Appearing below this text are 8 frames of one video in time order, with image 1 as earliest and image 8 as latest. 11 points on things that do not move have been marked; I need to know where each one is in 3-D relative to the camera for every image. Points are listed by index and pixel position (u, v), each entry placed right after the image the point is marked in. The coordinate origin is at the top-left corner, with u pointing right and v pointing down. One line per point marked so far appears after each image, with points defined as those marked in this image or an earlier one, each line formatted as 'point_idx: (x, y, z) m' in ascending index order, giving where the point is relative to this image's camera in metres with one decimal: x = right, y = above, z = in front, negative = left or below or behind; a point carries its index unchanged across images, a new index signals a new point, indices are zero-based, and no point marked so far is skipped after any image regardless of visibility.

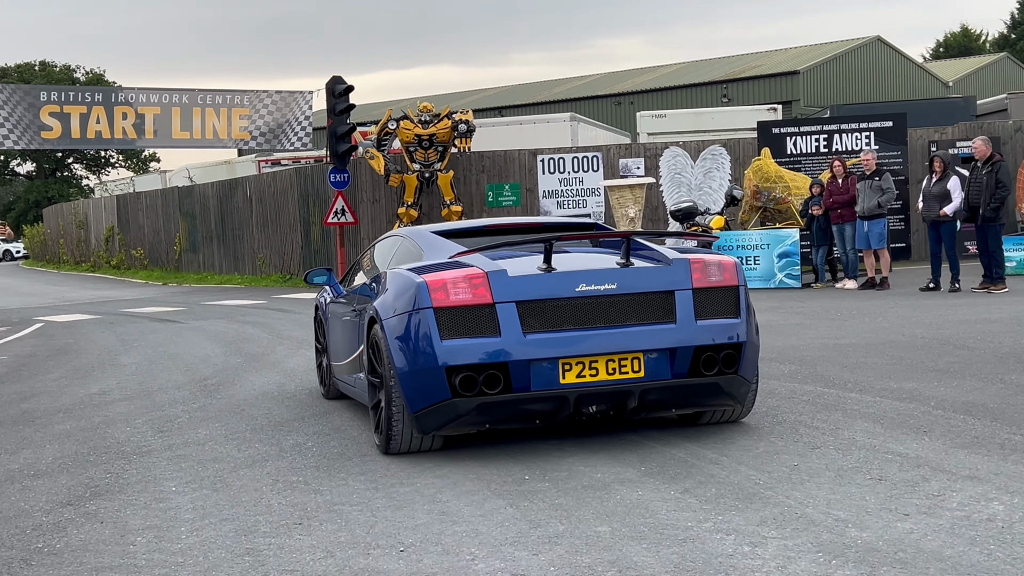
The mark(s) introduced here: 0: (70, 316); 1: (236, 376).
0: (-6.7, -0.3, +18.7) m
1: (-2.6, -0.8, +11.3) m
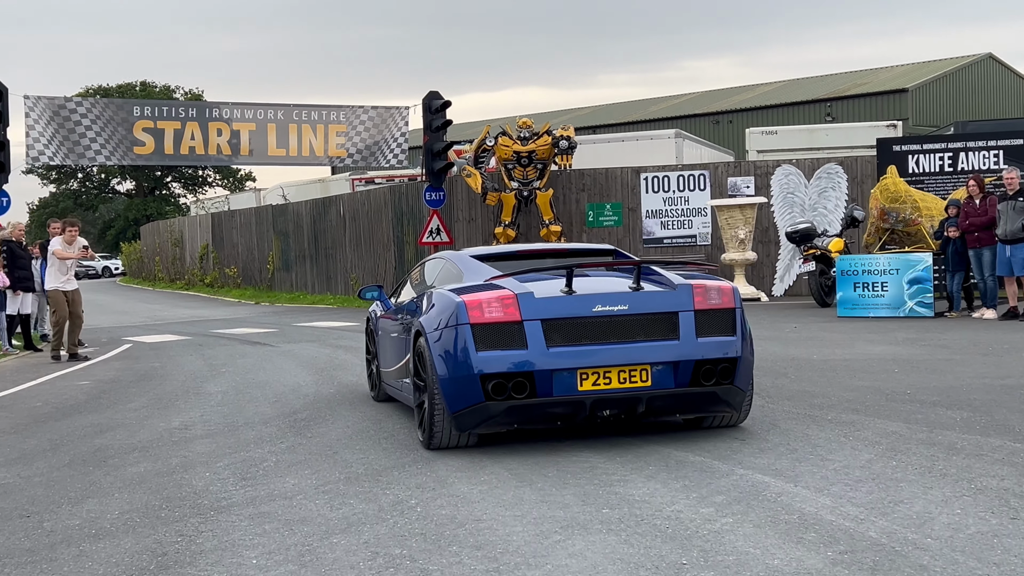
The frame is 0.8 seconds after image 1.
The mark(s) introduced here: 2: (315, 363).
0: (-5.1, -0.6, +18.0) m
1: (-1.6, -1.0, +10.3) m
2: (-2.2, -0.7, +13.7) m
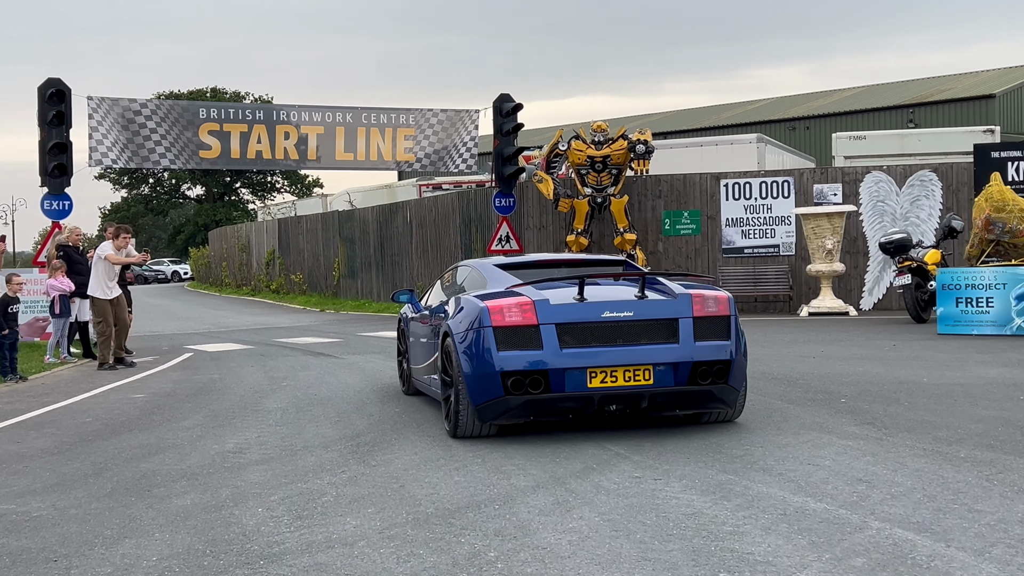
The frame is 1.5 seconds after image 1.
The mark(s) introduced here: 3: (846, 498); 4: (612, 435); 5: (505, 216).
0: (-4.0, -0.7, +17.3) m
1: (-0.9, -1.1, +9.4) m
2: (-1.4, -0.8, +12.9) m
3: (+1.8, -1.1, +6.5) m
4: (+0.7, -1.1, +8.9) m
5: (-0.1, +1.1, +18.8) m
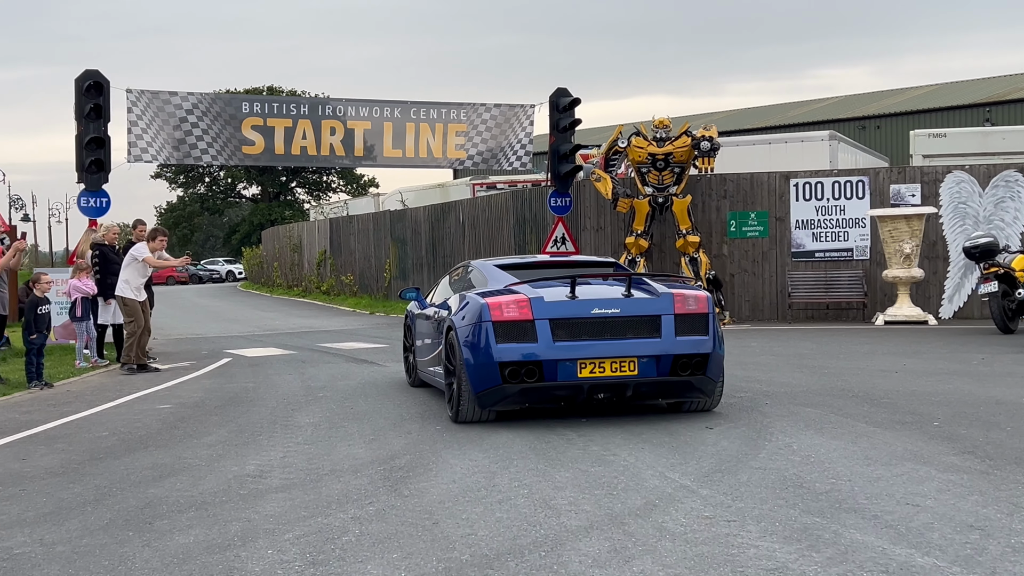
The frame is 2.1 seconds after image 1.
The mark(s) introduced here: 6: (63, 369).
0: (-3.3, -0.7, +16.5) m
1: (-0.5, -1.1, +8.5) m
2: (-0.8, -0.8, +11.9) m
3: (+2.0, -1.2, +5.5) m
4: (+1.1, -1.1, +7.8) m
5: (+0.8, +1.1, +17.9) m
6: (-4.7, -0.9, +12.7) m
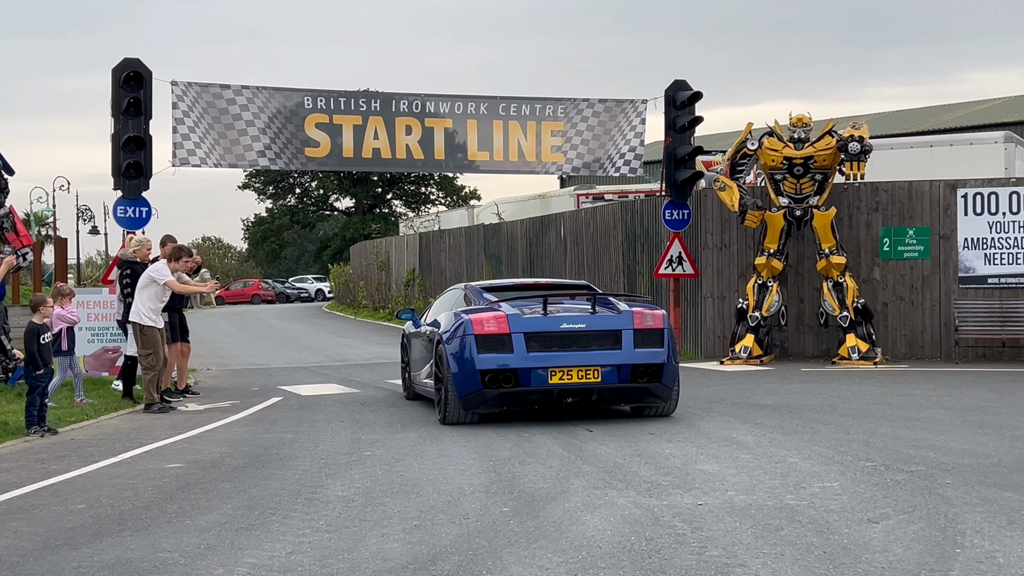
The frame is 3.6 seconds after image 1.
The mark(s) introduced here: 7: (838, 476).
0: (-2.1, -1.0, +14.5) m
1: (-0.1, -1.3, +6.3) m
2: (-0.1, -1.1, +9.7) m
3: (+2.2, -1.4, +3.0) m
4: (+1.4, -1.3, +5.4) m
5: (+2.1, +0.7, +15.5) m
6: (-3.8, -1.1, +10.8) m
7: (+2.1, -1.2, +7.9) m
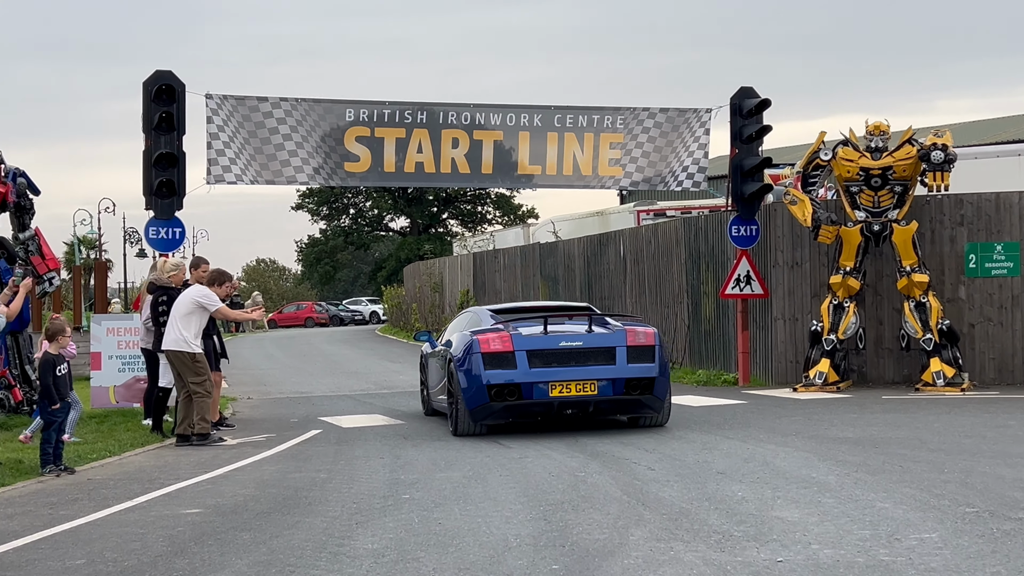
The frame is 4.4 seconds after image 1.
0: (-1.5, -1.3, +13.6) m
1: (+0.1, -1.5, +5.3) m
2: (+0.3, -1.3, +8.8) m
3: (+2.2, -1.4, +2.0) m
4: (+1.6, -1.4, +4.4) m
5: (+2.7, +0.5, +14.5) m
6: (-3.4, -1.3, +10.1) m
7: (+2.4, -1.3, +6.9) m
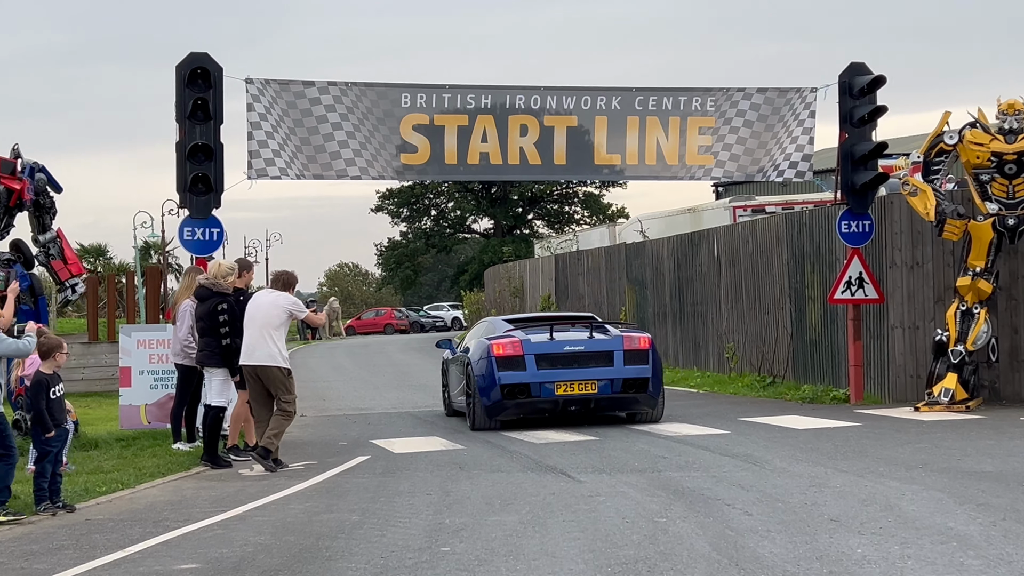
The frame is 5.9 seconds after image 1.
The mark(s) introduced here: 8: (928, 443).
0: (-0.7, -1.4, +12.2) m
1: (+0.3, -1.5, +3.8) m
2: (+0.7, -1.3, +7.2) m
3: (+2.2, -1.4, +0.3) m
4: (+1.7, -1.4, +2.8) m
5: (+3.6, +0.4, +12.8) m
6: (-2.9, -1.4, +8.8) m
7: (+2.7, -1.4, +5.2) m
8: (+3.2, -1.2, +9.4) m
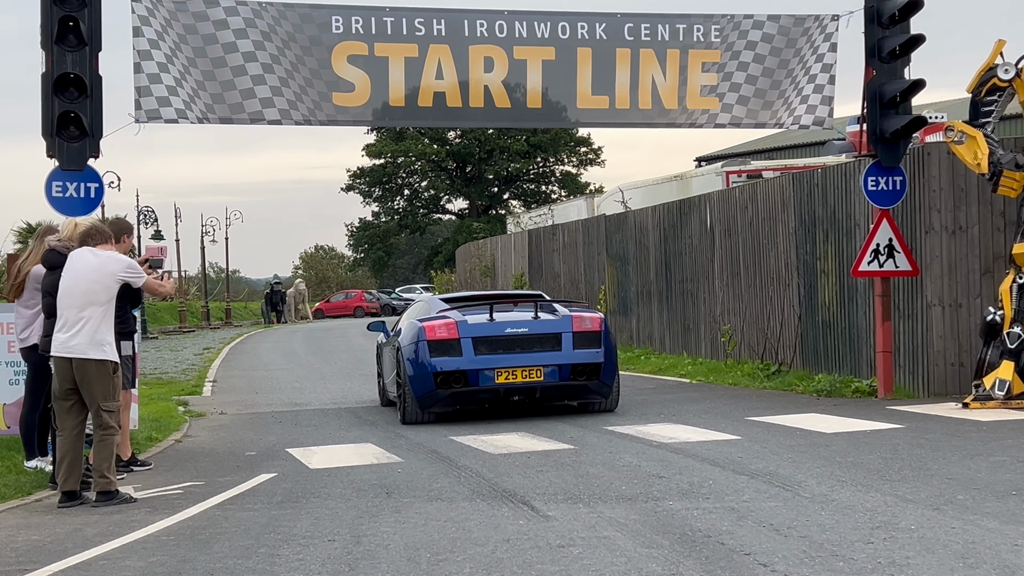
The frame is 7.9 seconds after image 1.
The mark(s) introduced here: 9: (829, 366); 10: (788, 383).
0: (-1.0, -1.1, +10.0) m
1: (+0.1, -1.3, +1.6) m
2: (+0.5, -1.1, +5.0) m
3: (+2.0, -1.3, -1.9) m
4: (+1.5, -1.3, +0.6) m
5: (+3.2, +0.7, +10.5) m
6: (-3.2, -1.2, +6.5) m
7: (+2.4, -1.2, +3.0) m
8: (+2.9, -1.0, +7.2) m
9: (+3.2, -0.8, +12.3) m
10: (+2.8, -1.0, +12.4) m
